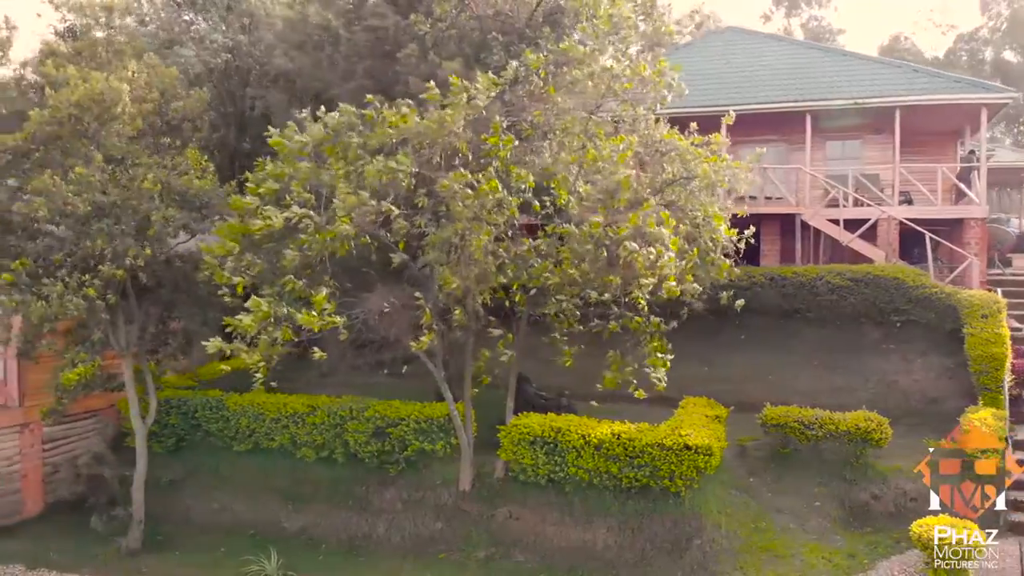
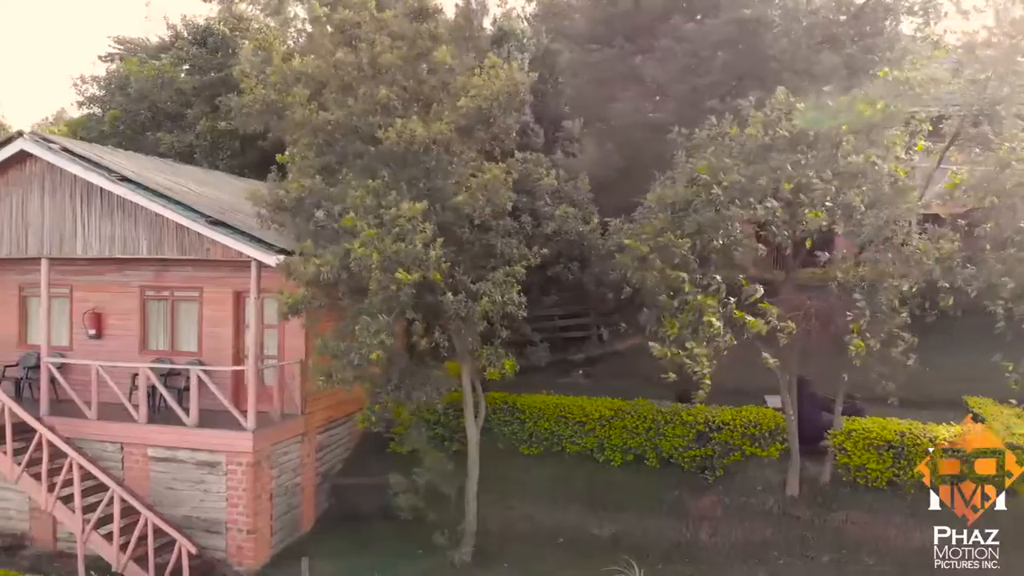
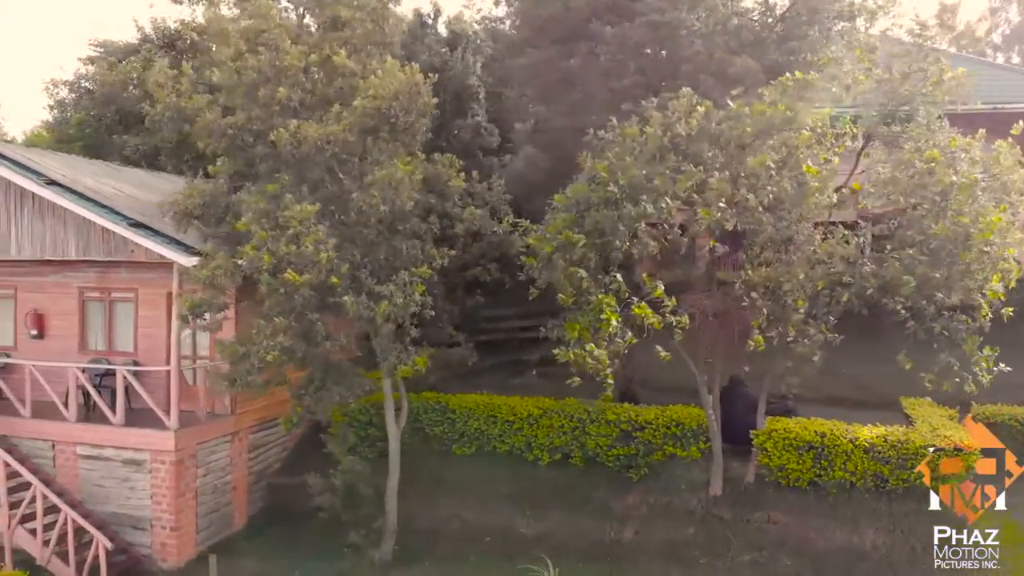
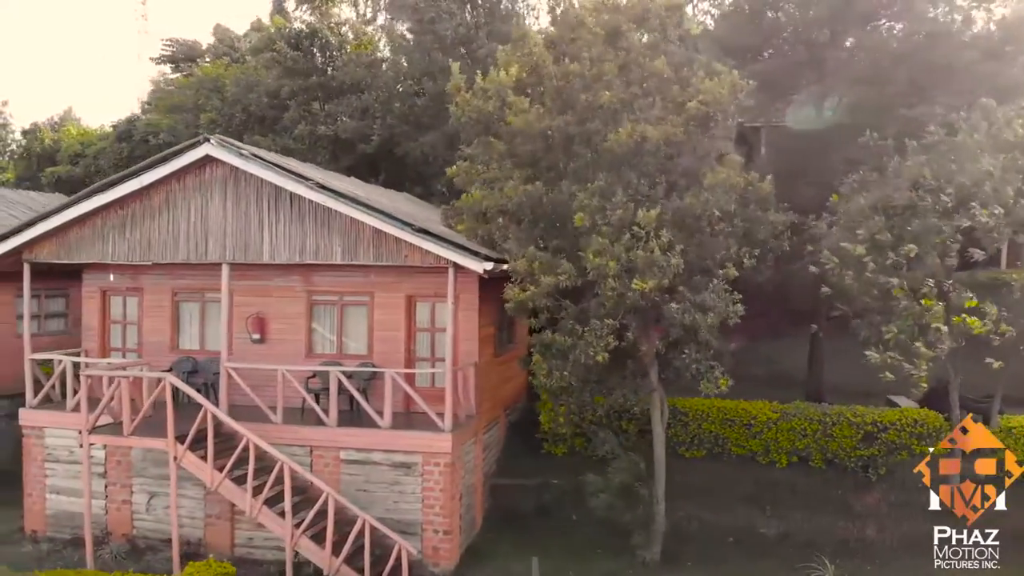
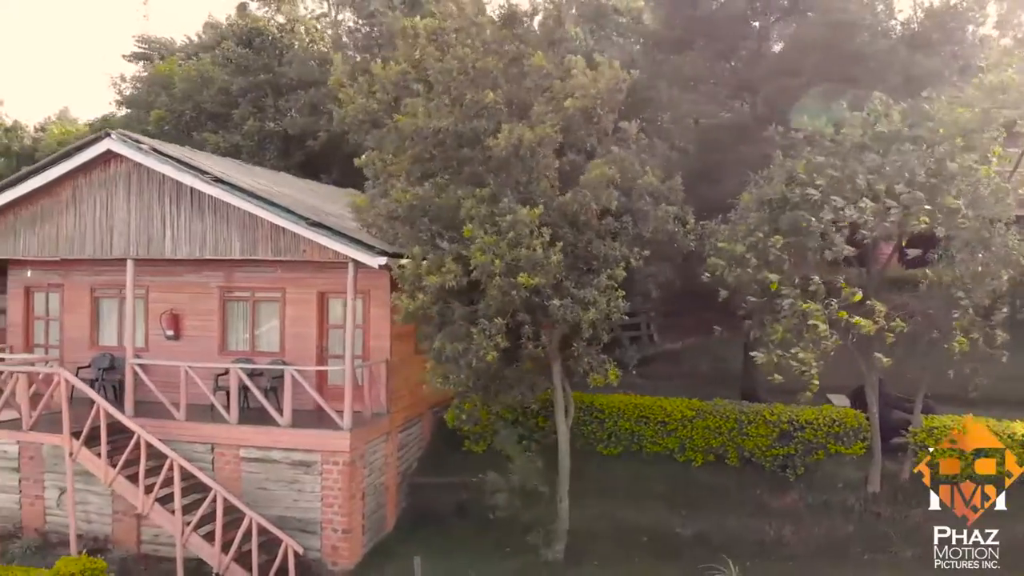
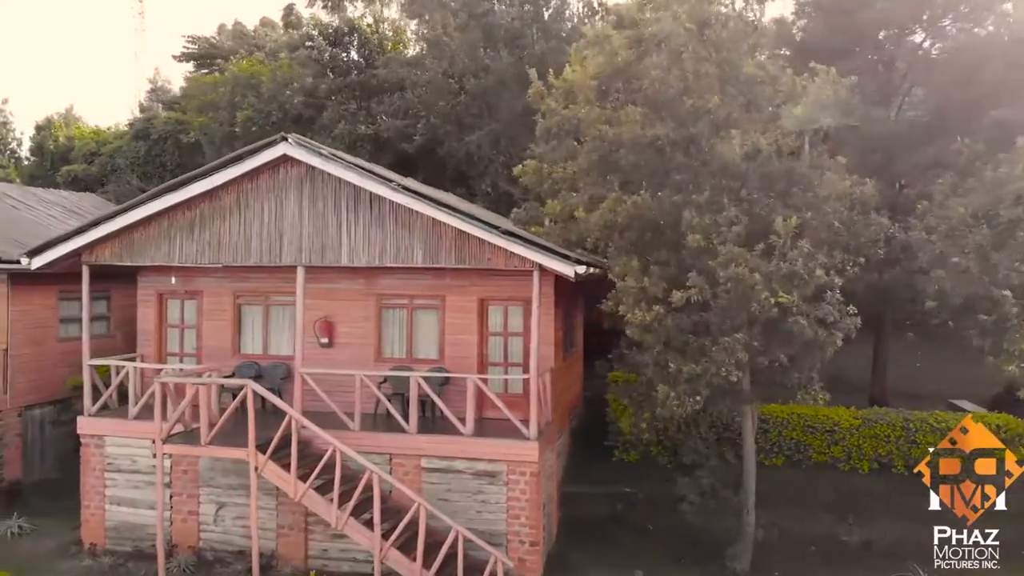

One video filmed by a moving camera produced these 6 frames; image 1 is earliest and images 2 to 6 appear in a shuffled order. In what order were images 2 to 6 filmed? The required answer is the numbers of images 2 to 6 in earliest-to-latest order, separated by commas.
3, 2, 5, 4, 6
